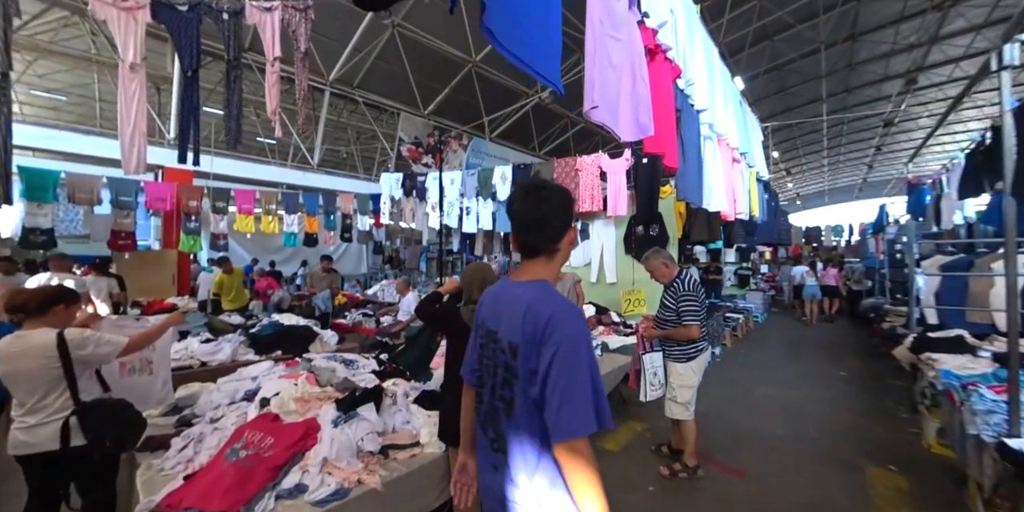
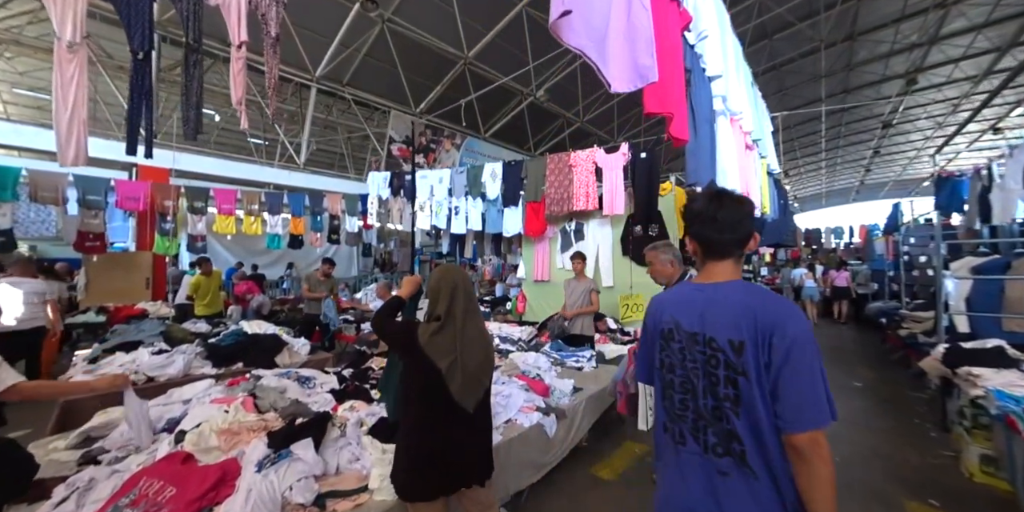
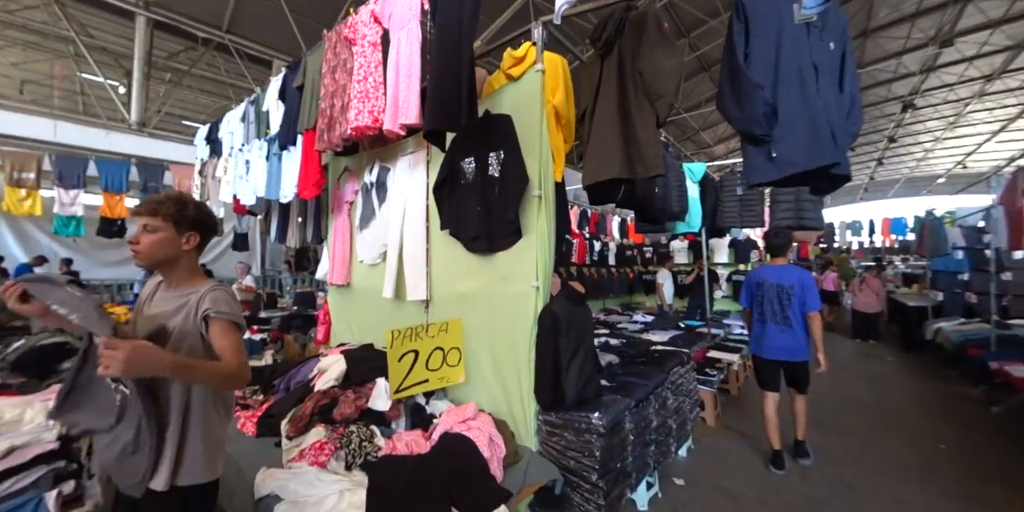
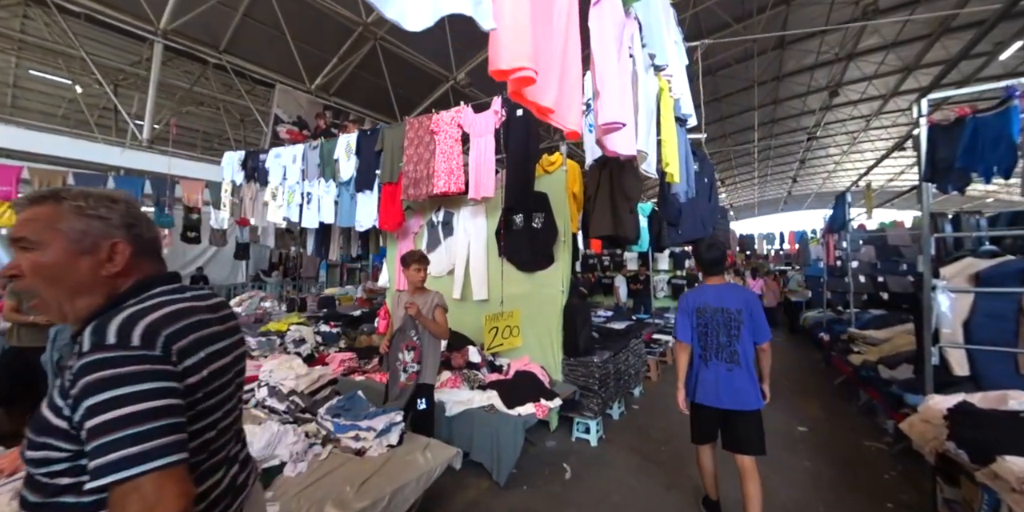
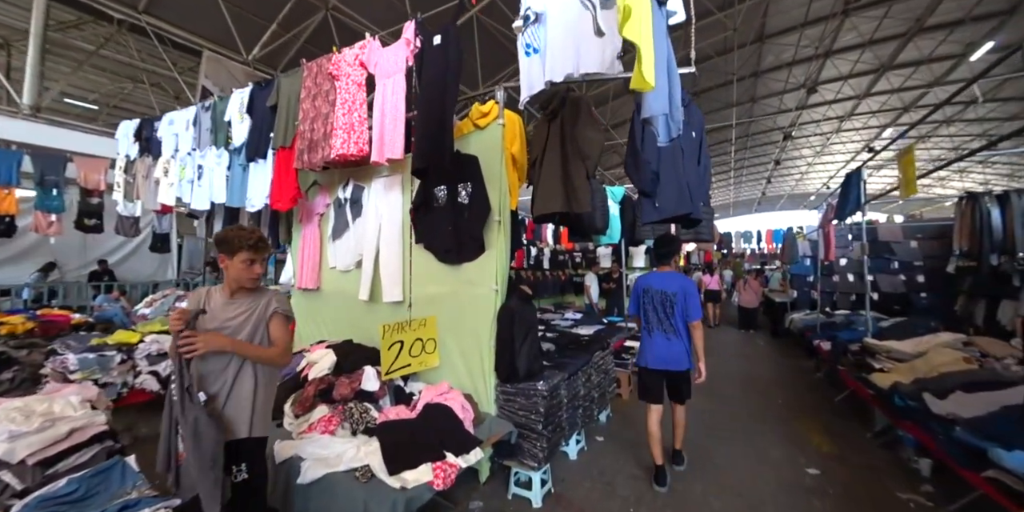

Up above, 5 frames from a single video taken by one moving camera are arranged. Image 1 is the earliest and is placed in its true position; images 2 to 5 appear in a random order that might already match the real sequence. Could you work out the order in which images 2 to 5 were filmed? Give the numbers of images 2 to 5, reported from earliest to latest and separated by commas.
2, 4, 5, 3
